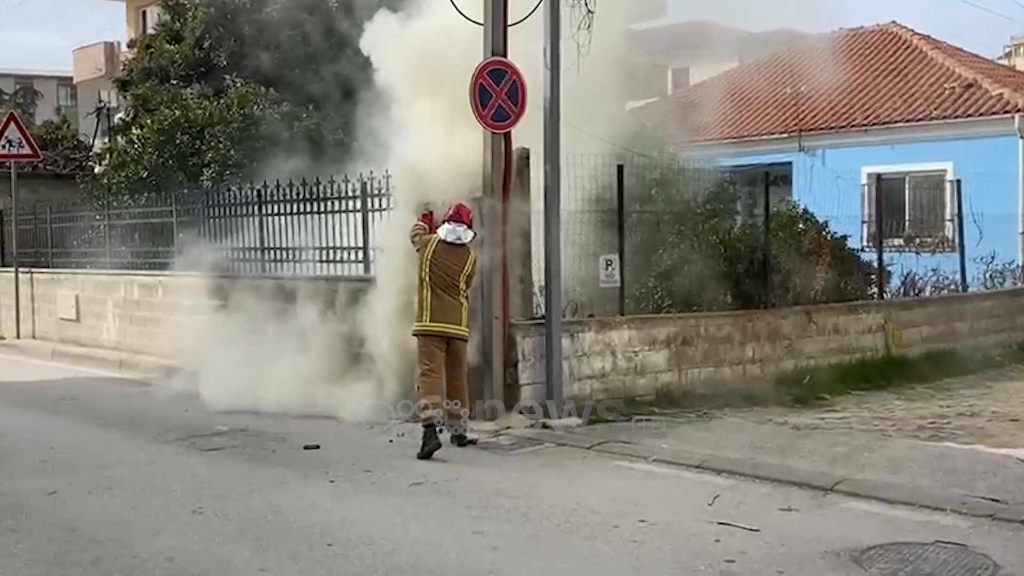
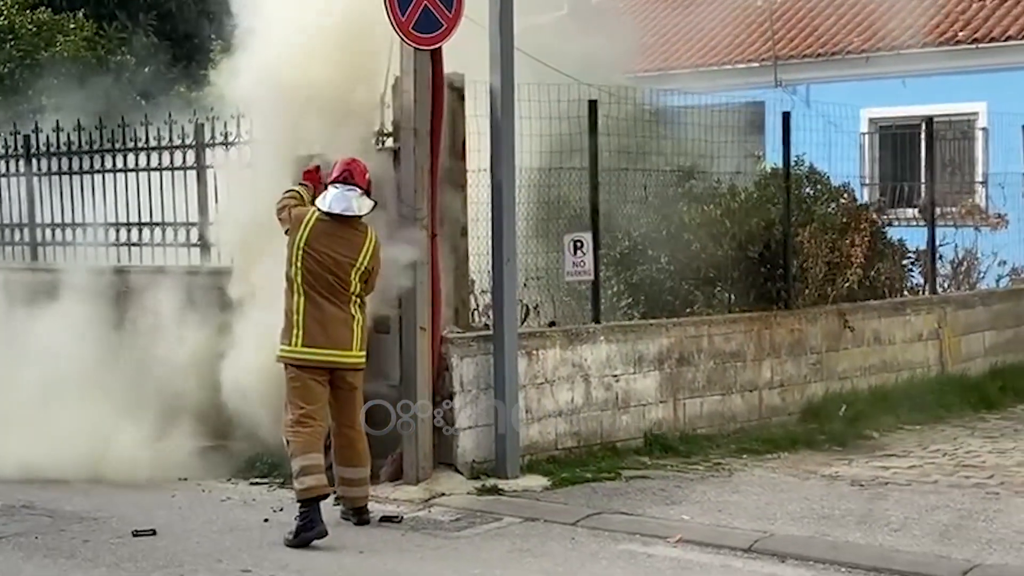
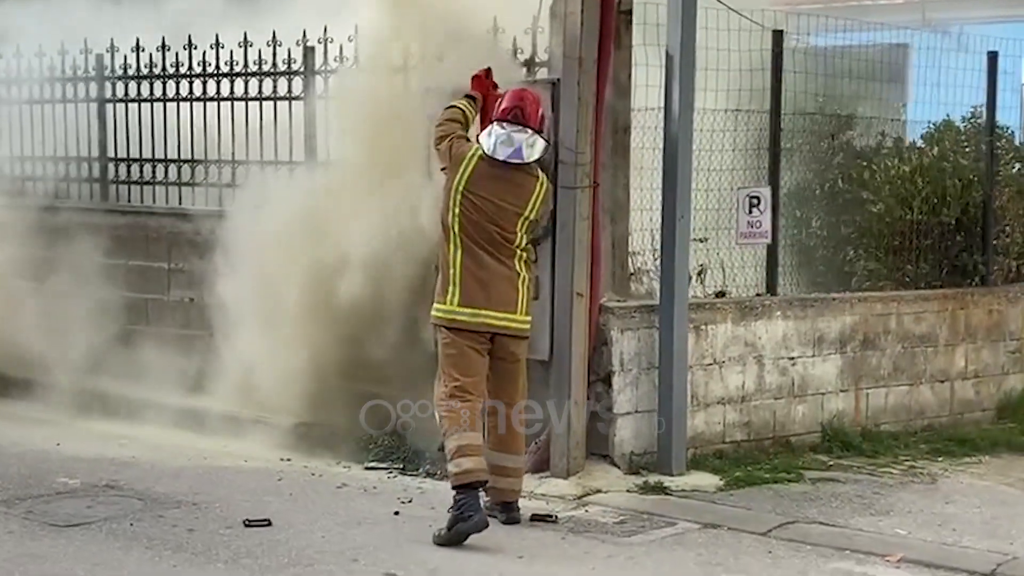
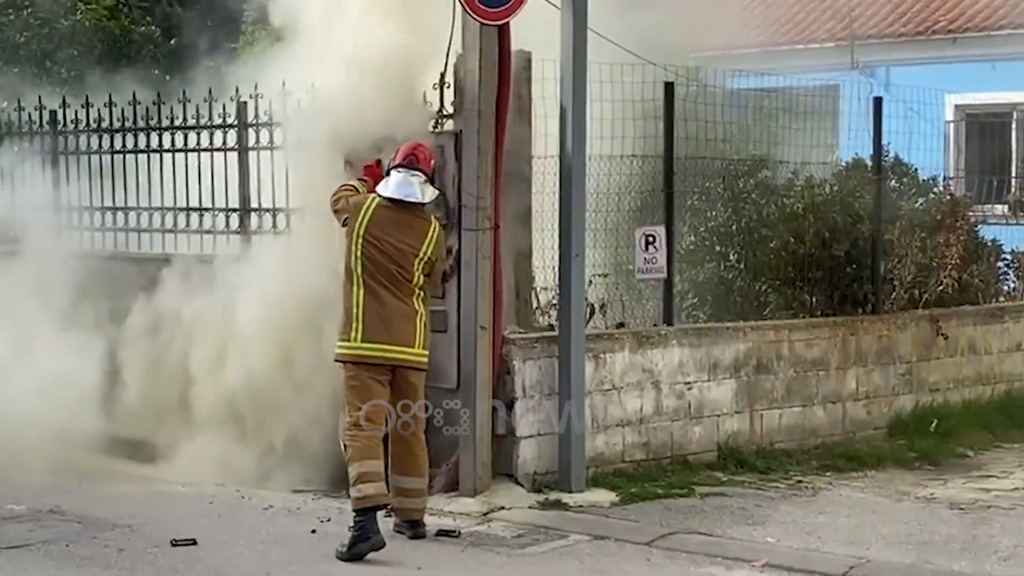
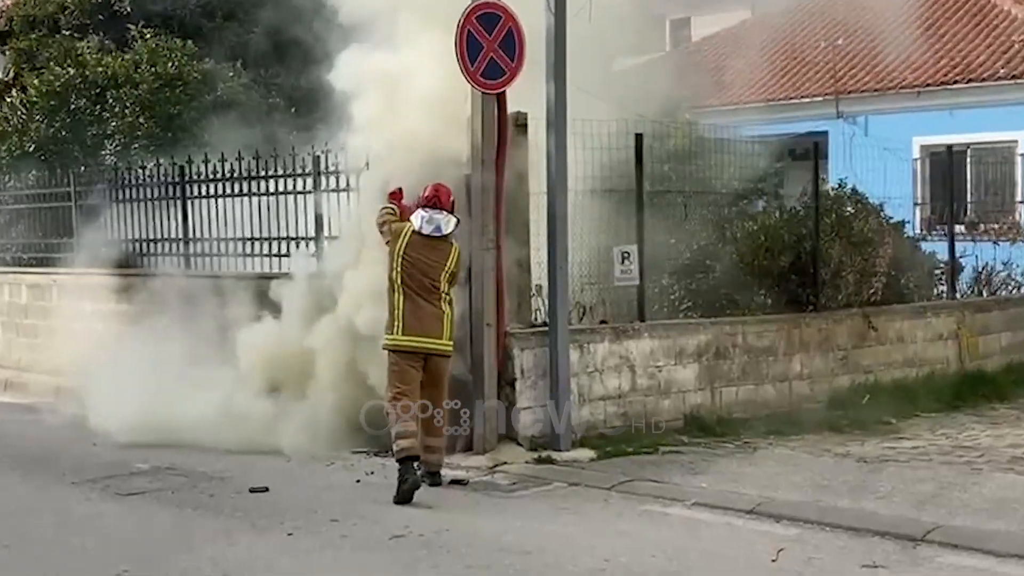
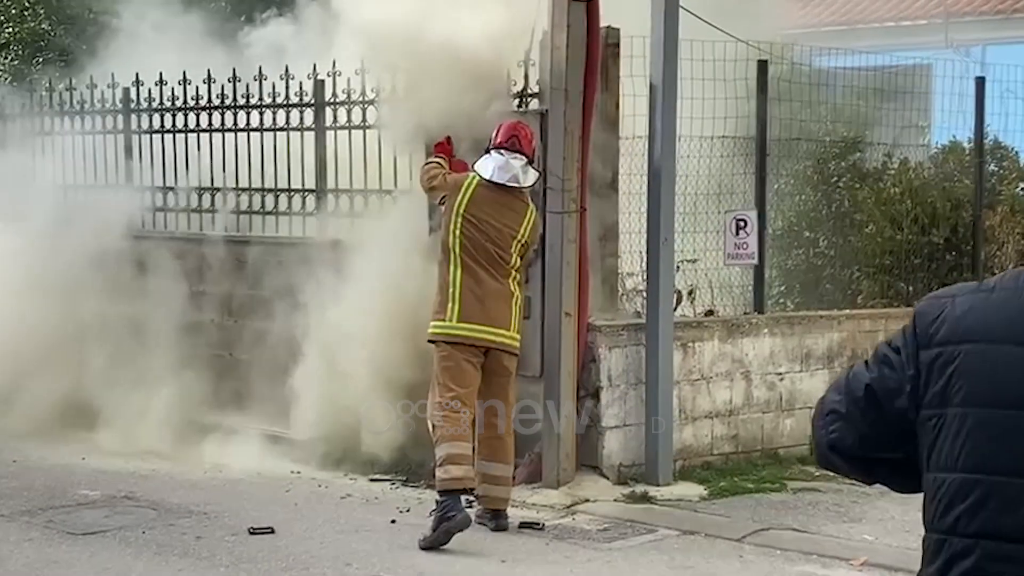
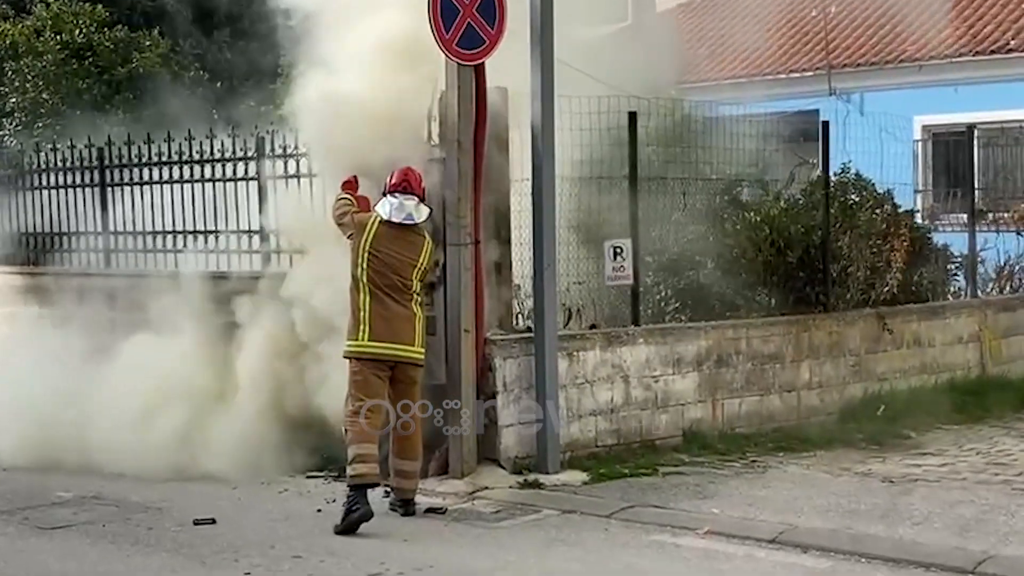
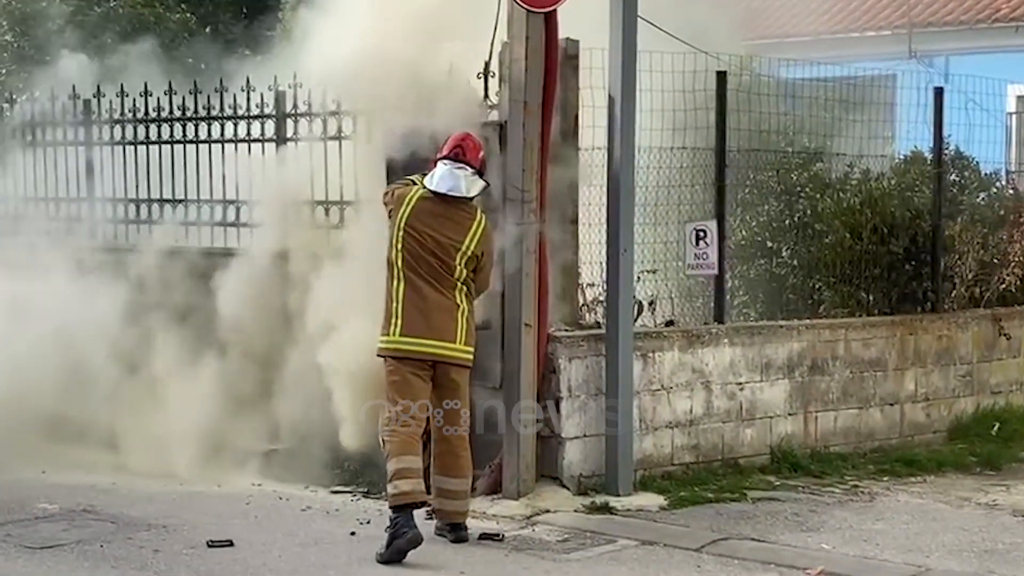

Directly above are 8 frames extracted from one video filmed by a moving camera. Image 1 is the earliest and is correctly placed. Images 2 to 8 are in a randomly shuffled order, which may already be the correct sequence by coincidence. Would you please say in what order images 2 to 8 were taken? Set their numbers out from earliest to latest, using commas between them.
5, 7, 2, 4, 8, 6, 3
